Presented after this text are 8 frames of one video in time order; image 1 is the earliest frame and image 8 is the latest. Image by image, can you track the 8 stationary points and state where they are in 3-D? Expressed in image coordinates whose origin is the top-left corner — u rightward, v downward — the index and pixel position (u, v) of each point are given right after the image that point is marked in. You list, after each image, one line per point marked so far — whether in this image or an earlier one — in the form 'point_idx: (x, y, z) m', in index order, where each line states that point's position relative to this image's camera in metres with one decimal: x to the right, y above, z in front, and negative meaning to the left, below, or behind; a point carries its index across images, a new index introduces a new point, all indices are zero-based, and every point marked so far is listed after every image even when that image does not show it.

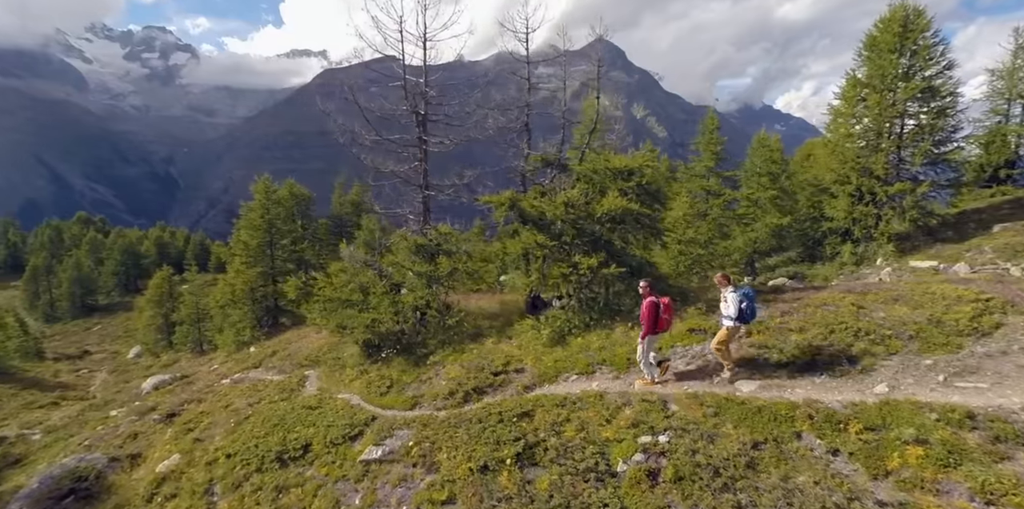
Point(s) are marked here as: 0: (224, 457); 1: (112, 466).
0: (-7.6, -5.3, +15.2) m
1: (-12.6, -6.7, +18.5) m
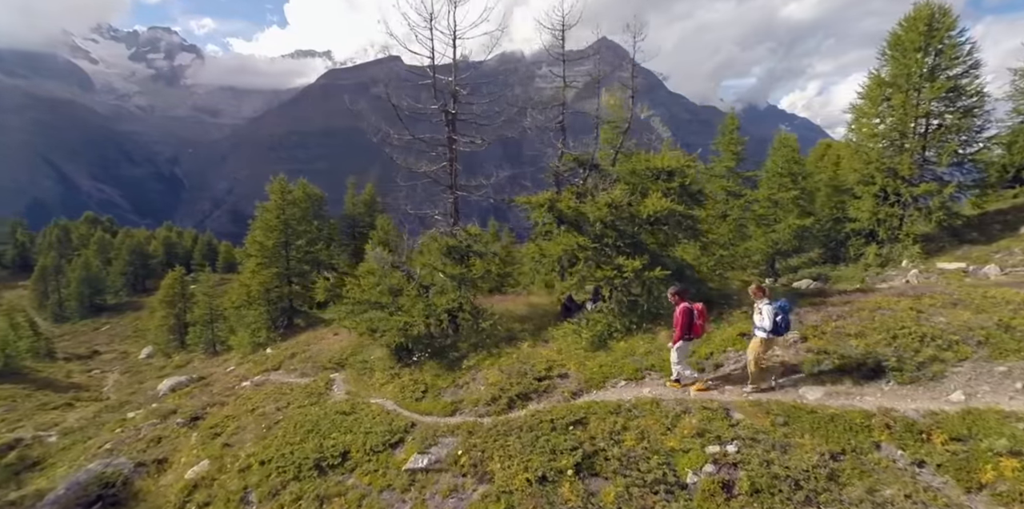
0: (-6.6, -5.3, +14.8) m
1: (-11.5, -6.8, +18.2) m
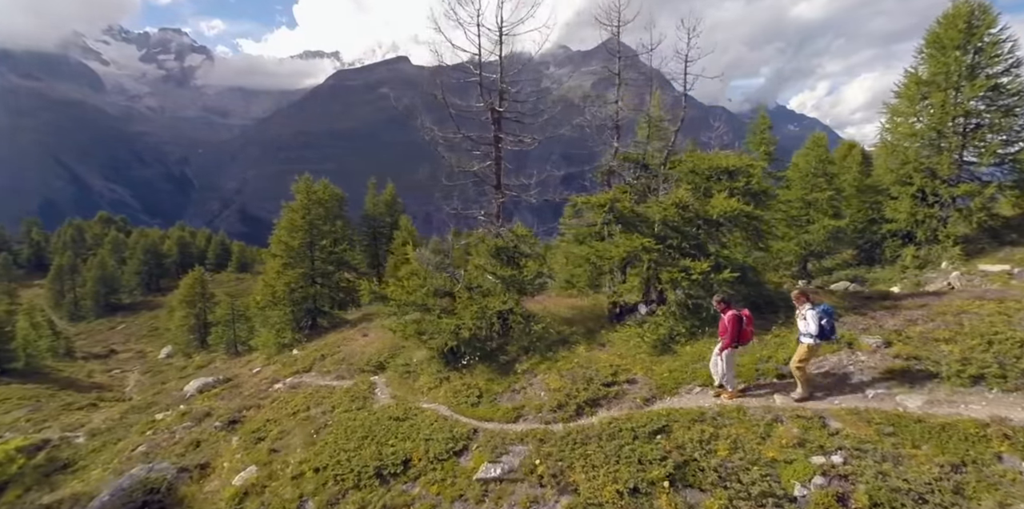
0: (-5.0, -5.4, +14.5) m
1: (-10.0, -6.8, +17.8) m
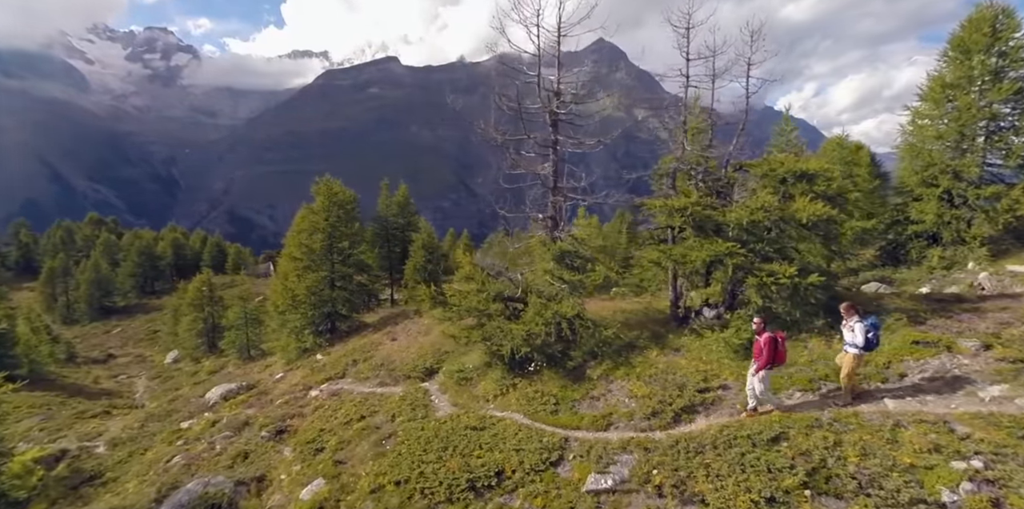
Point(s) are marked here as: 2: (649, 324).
0: (-2.9, -5.5, +14.1) m
1: (-8.0, -7.0, +17.4) m
2: (+4.3, -2.2, +18.5) m
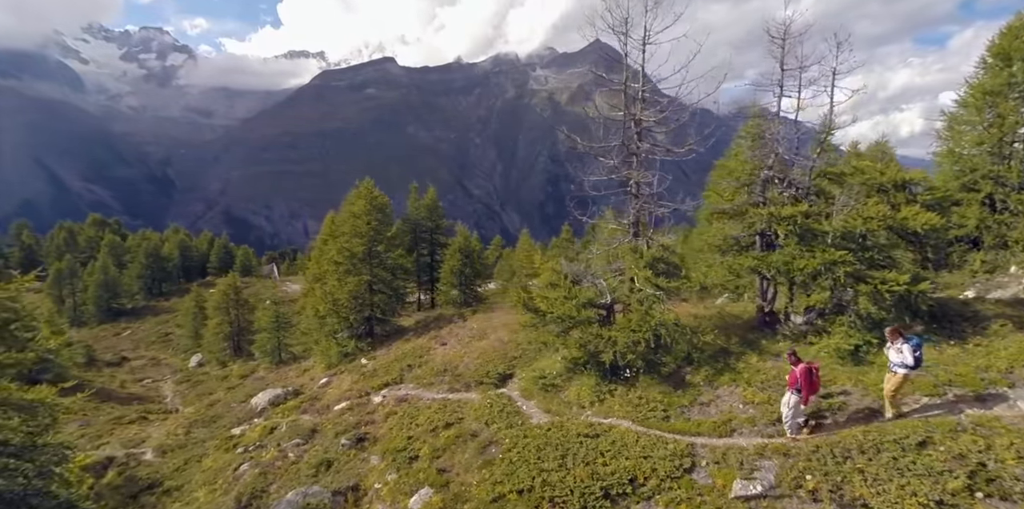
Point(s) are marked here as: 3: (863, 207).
0: (0.0, -5.7, +14.3) m
1: (-5.1, -7.2, +17.4) m
2: (+7.2, -2.4, +18.8) m
3: (+10.1, +1.3, +16.5) m
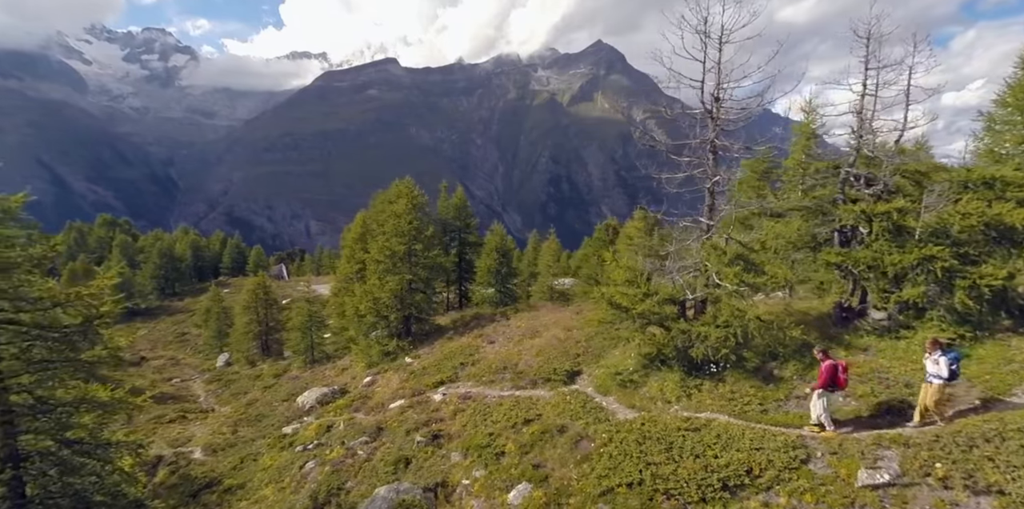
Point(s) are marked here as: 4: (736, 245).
0: (+2.7, -5.6, +14.5) m
1: (-2.5, -7.1, +17.6) m
2: (+9.8, -2.3, +19.1) m
3: (+12.7, +1.4, +16.8) m
4: (+7.0, +0.3, +18.9) m
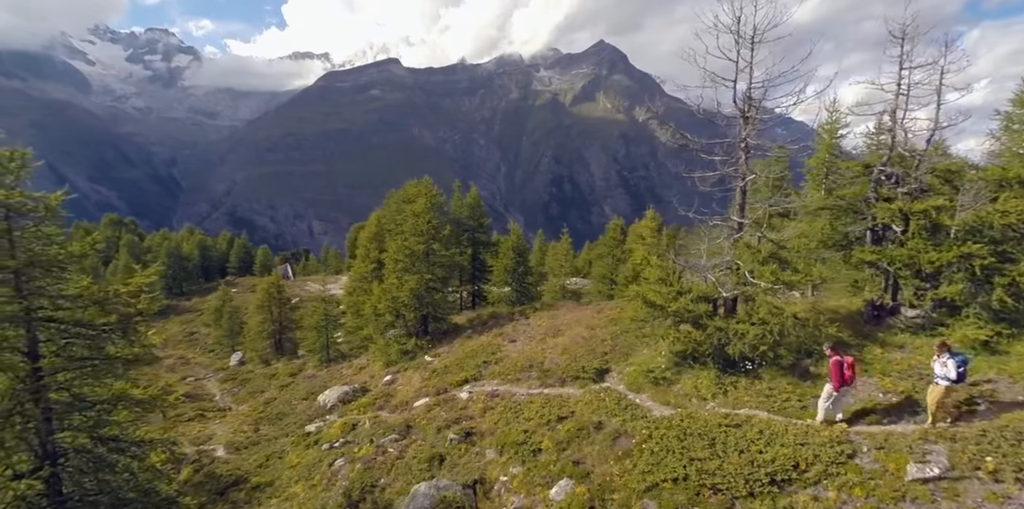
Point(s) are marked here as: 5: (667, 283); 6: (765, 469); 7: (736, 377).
0: (+3.8, -5.6, +14.6) m
1: (-1.3, -7.1, +17.7) m
2: (+10.9, -2.2, +19.2) m
3: (+13.8, +1.5, +17.0) m
4: (+8.1, +0.3, +19.1) m
5: (+5.2, -1.0, +19.7) m
6: (+5.8, -5.0, +13.7) m
7: (+6.7, -3.8, +18.1) m
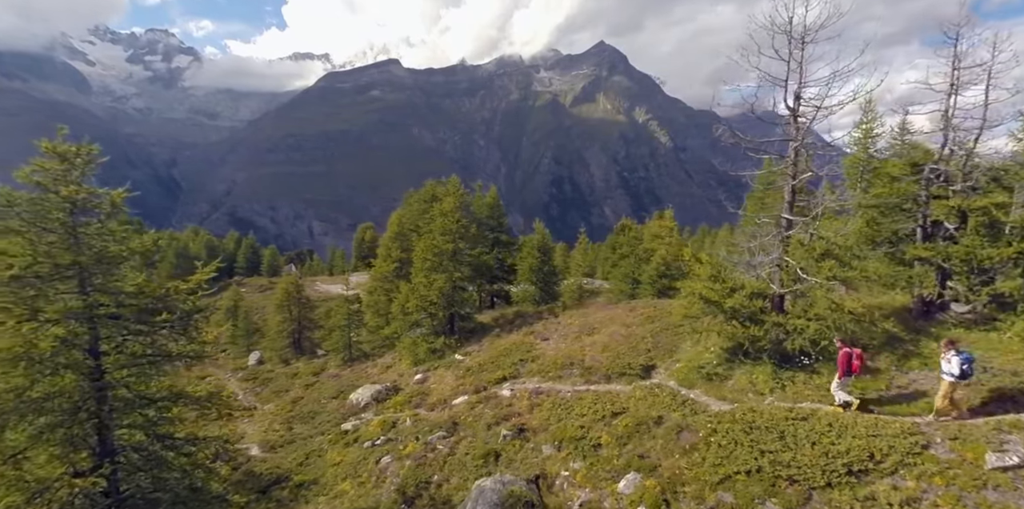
0: (+5.7, -5.5, +14.9) m
1: (+0.6, -7.0, +18.0) m
2: (+12.8, -2.1, +19.6) m
3: (+15.7, +1.6, +17.4) m
4: (+10.0, +0.4, +19.4) m
5: (+7.0, -0.9, +20.0) m
6: (+7.8, -4.9, +14.0) m
7: (+8.6, -3.7, +18.4) m
